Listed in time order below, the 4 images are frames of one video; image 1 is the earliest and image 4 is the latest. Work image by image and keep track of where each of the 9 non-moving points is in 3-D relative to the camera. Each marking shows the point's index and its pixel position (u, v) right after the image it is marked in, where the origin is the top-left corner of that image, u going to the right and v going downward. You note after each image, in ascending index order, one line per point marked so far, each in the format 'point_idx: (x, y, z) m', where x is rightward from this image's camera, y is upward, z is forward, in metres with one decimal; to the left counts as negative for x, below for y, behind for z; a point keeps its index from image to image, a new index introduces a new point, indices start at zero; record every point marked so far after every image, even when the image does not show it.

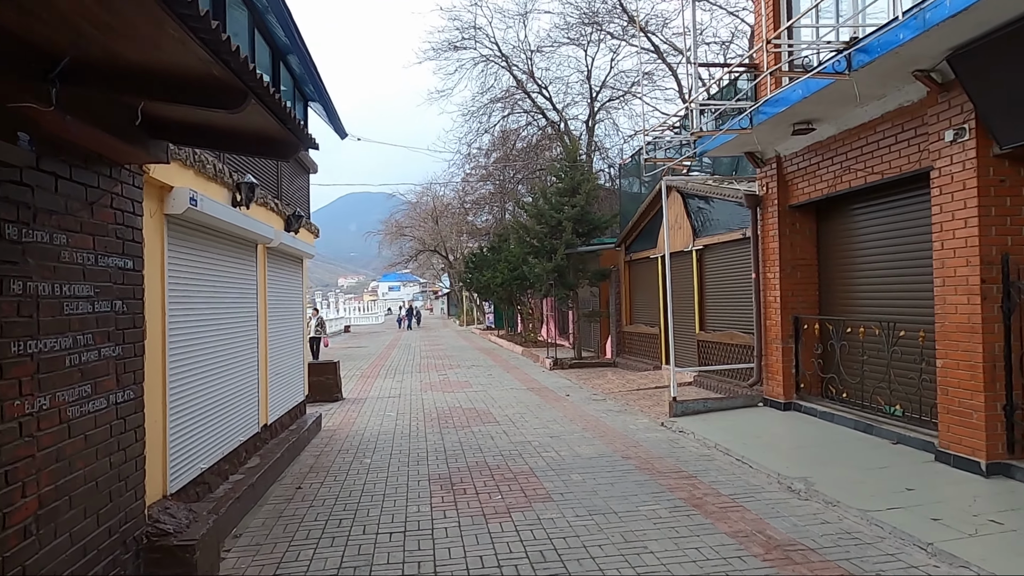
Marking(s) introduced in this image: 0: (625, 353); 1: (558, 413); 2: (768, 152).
0: (+2.8, -1.6, +16.3) m
1: (+0.7, -1.9, +10.1) m
2: (+3.4, +1.8, +8.9) m
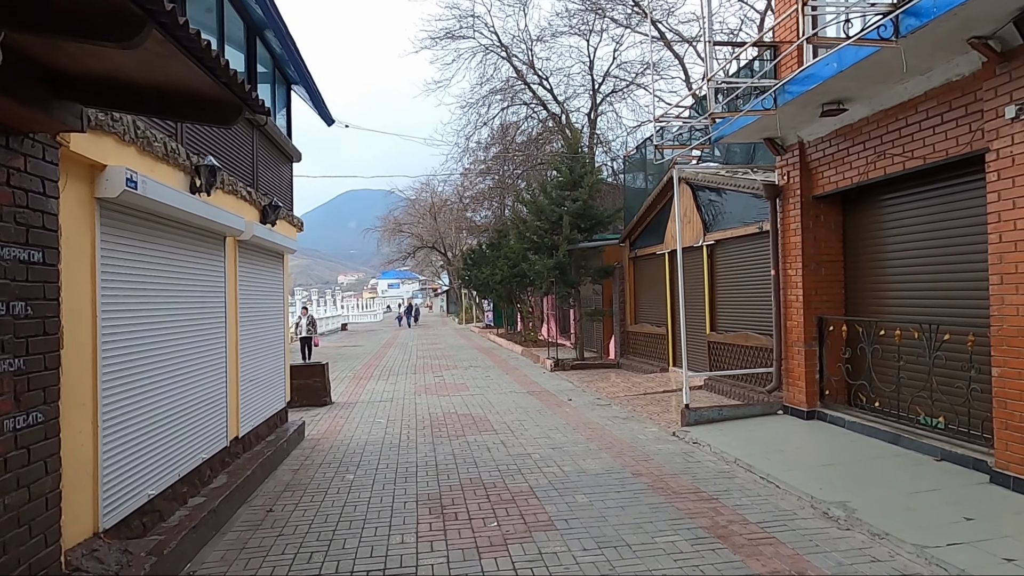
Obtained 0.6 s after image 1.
0: (+2.7, -1.5, +15.6) m
1: (+0.7, -1.9, +9.4) m
2: (+3.4, +1.8, +8.2) m
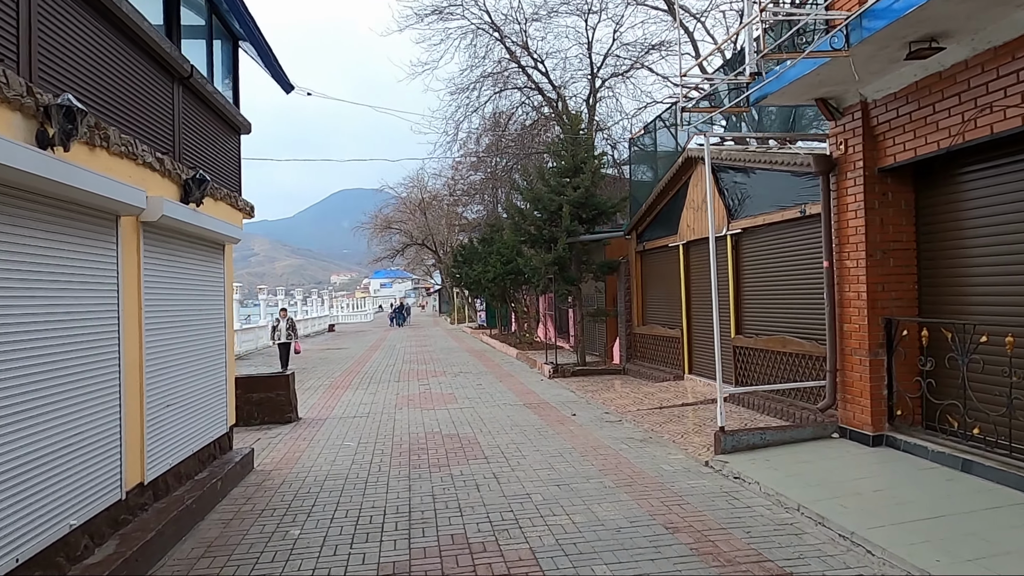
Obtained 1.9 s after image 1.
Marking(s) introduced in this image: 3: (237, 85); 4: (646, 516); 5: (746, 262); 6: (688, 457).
0: (+2.6, -1.5, +14.1) m
1: (+0.6, -1.8, +7.8) m
2: (+3.3, +1.9, +6.6) m
3: (-3.3, +2.4, +8.0) m
4: (+1.0, -1.8, +5.2) m
5: (+3.3, +0.4, +9.5) m
6: (+1.8, -1.8, +7.0) m
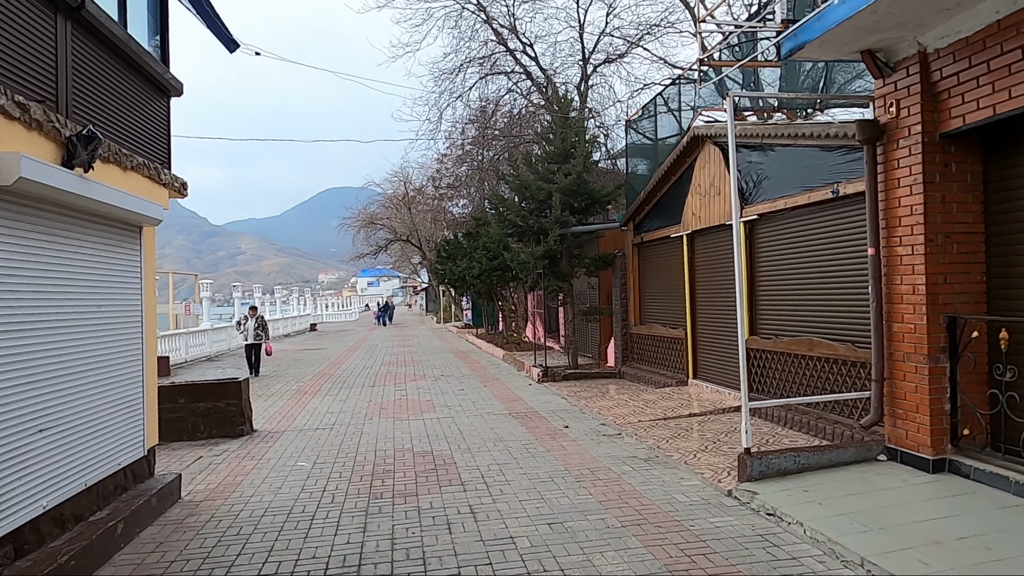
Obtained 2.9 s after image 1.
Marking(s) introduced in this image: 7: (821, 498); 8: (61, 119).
0: (+2.3, -1.4, +12.9) m
1: (+0.4, -1.7, +6.6) m
2: (+3.2, +2.0, +5.5) m
3: (-3.4, +2.5, +6.7) m
4: (+0.9, -1.7, +4.0) m
5: (+3.1, +0.4, +8.4) m
6: (+1.7, -1.7, +5.8) m
7: (+2.3, -1.6, +4.9) m
8: (-2.9, +1.1, +4.4) m
